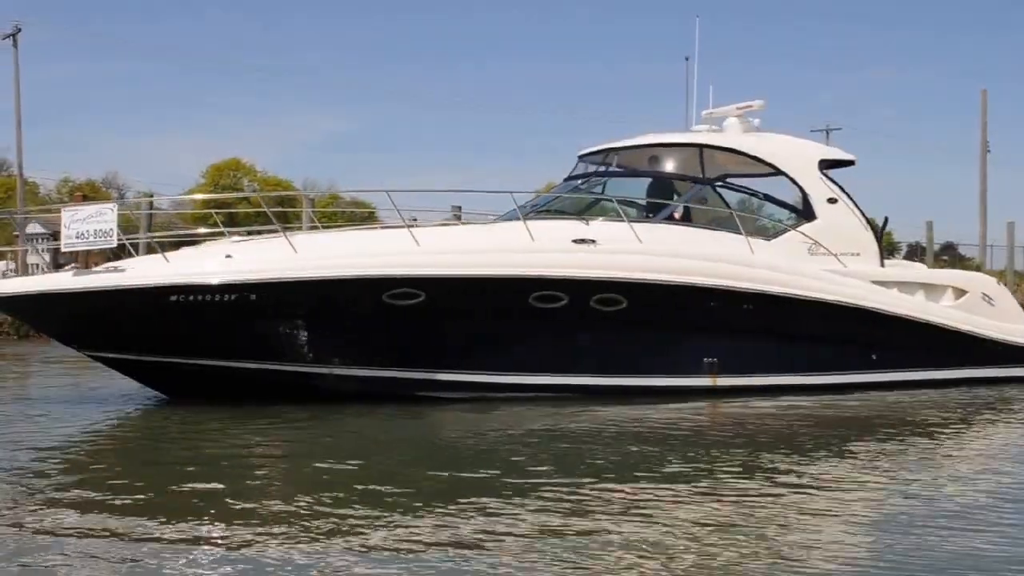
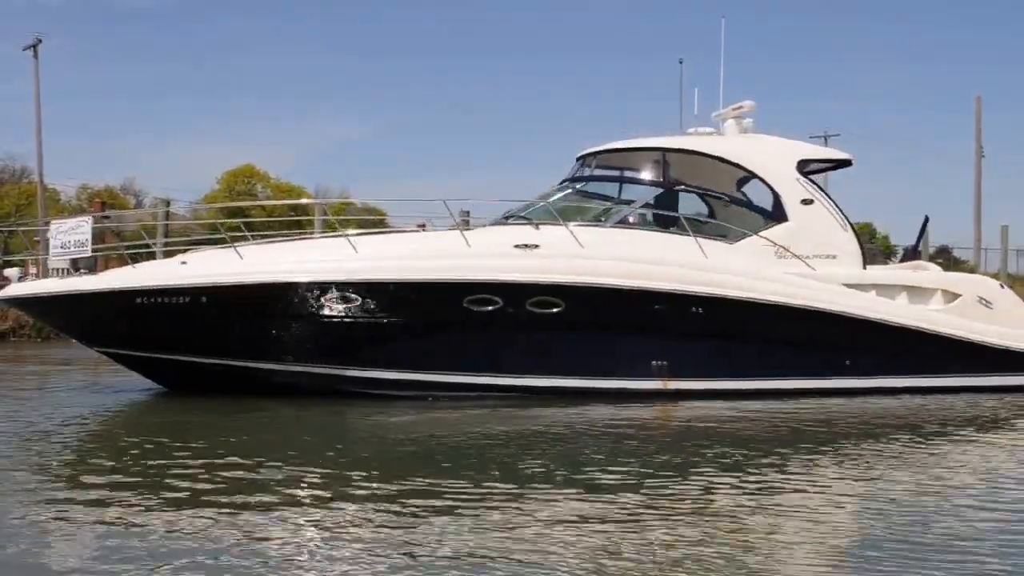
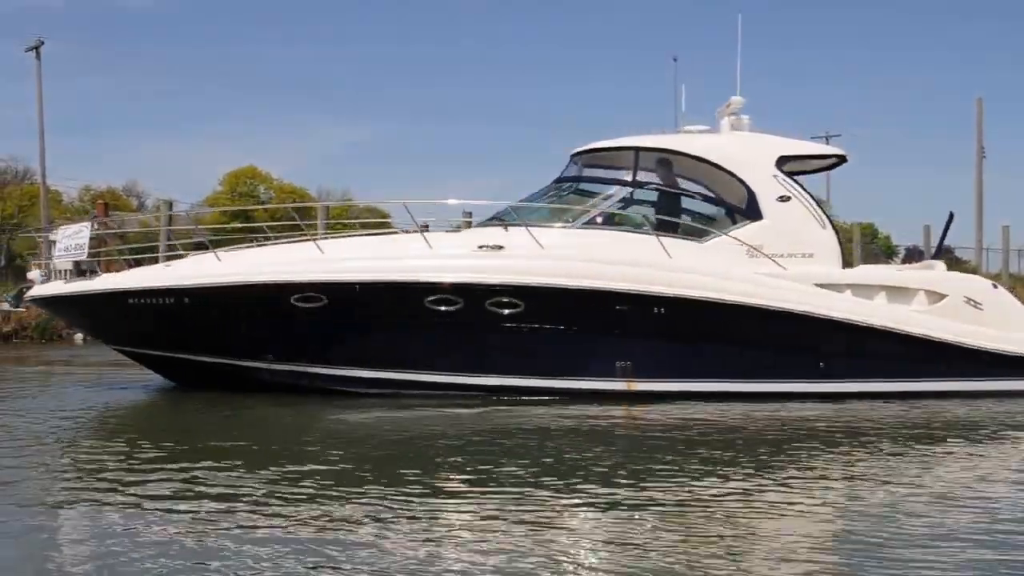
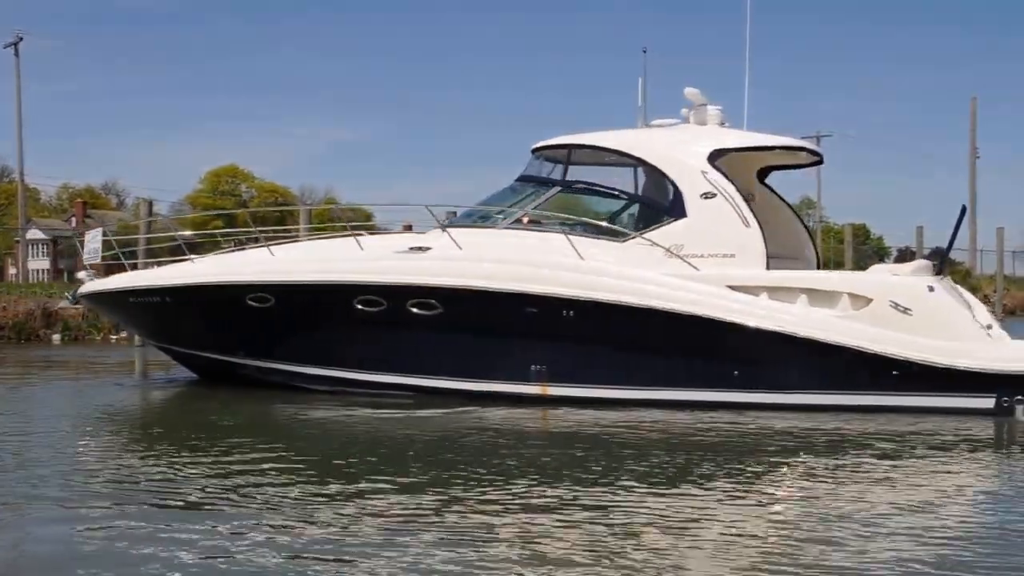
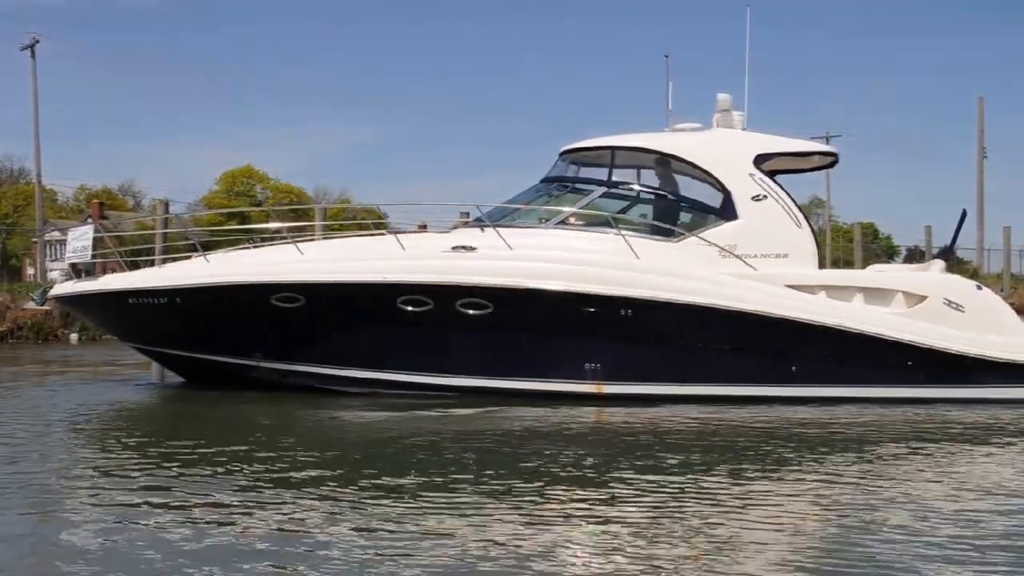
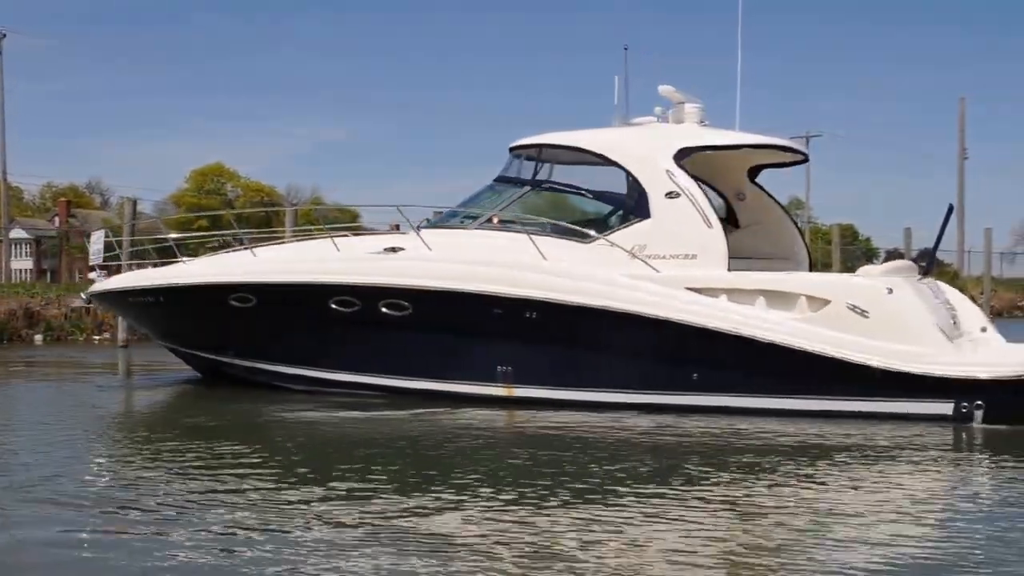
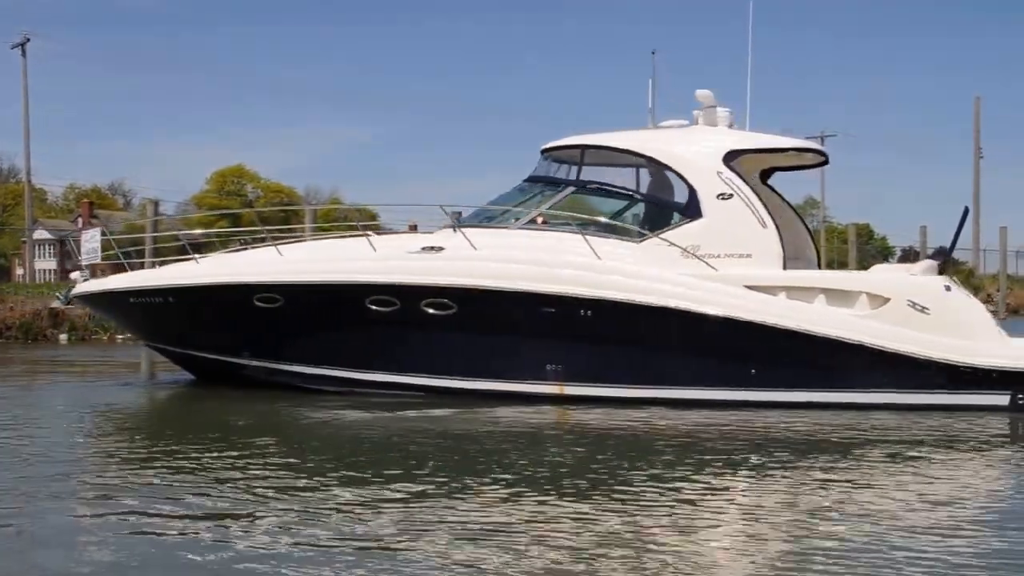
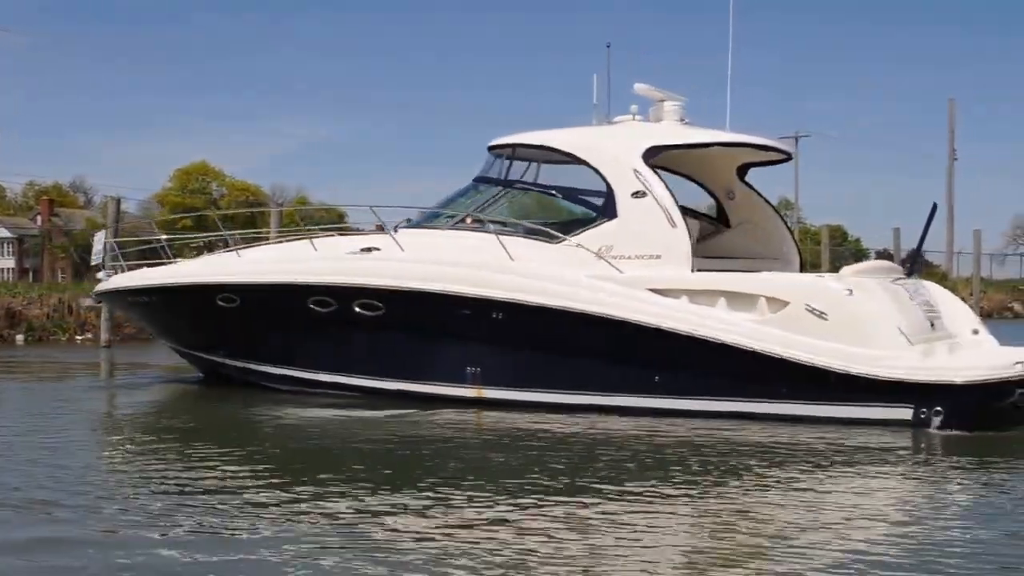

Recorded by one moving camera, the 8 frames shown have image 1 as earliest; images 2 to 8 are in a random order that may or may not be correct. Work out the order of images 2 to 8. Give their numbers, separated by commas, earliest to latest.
2, 3, 5, 7, 4, 6, 8
